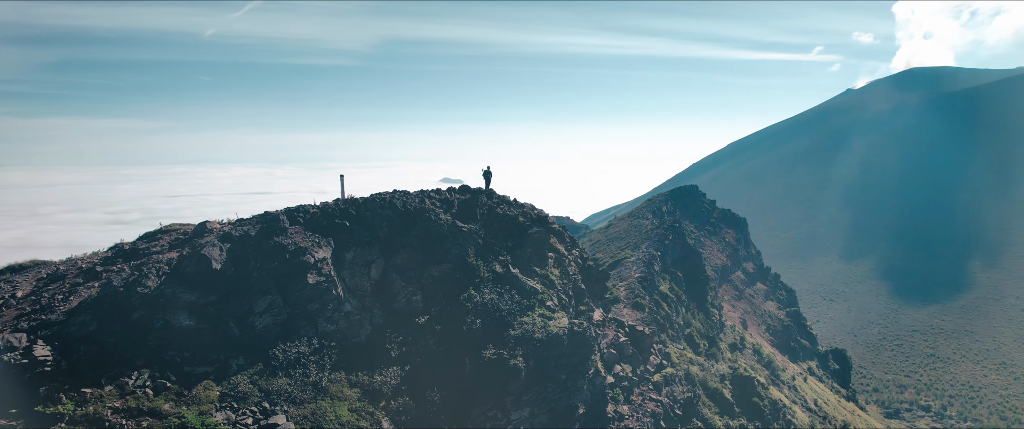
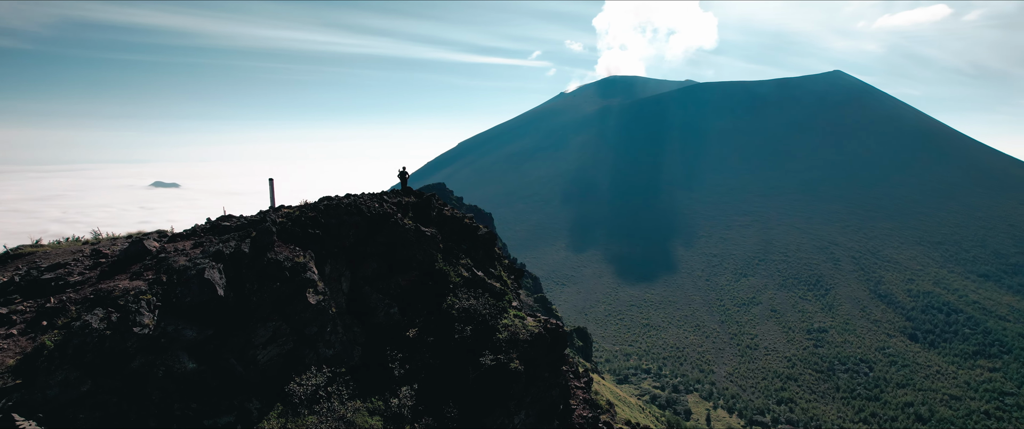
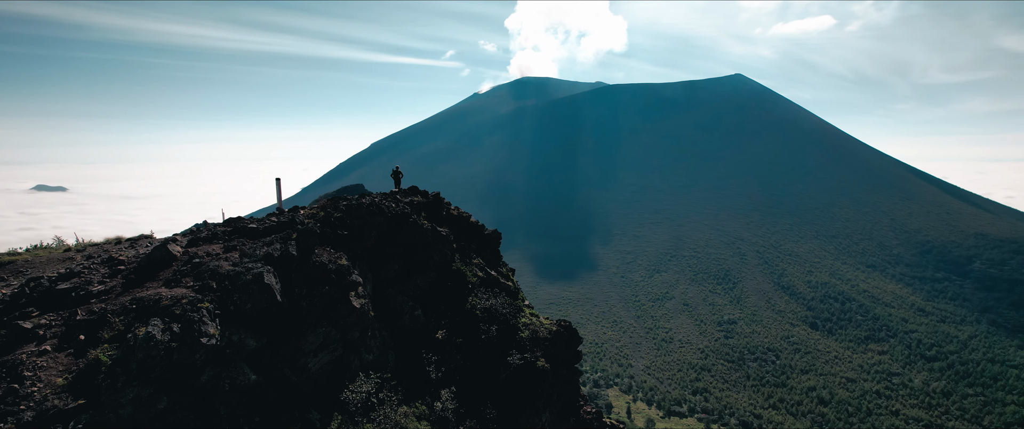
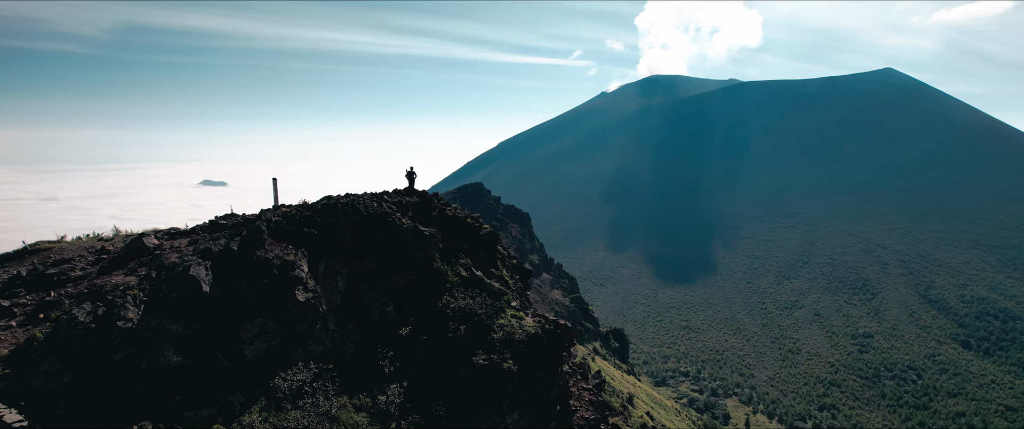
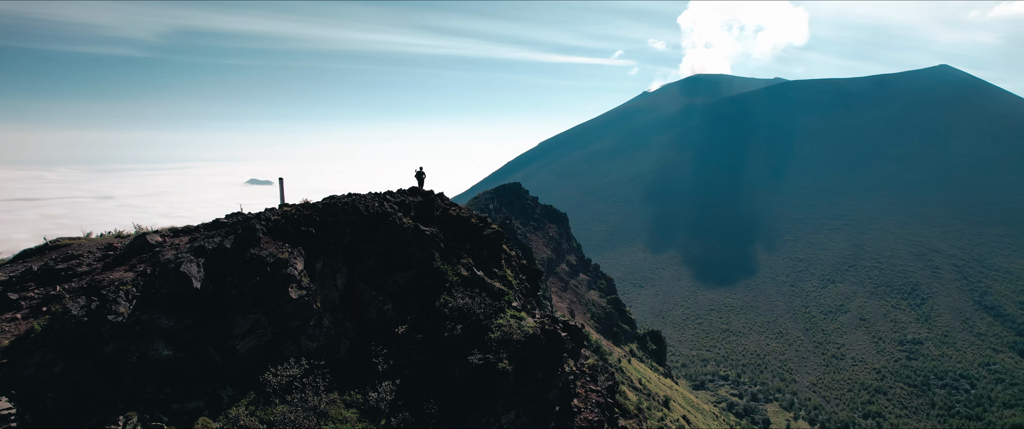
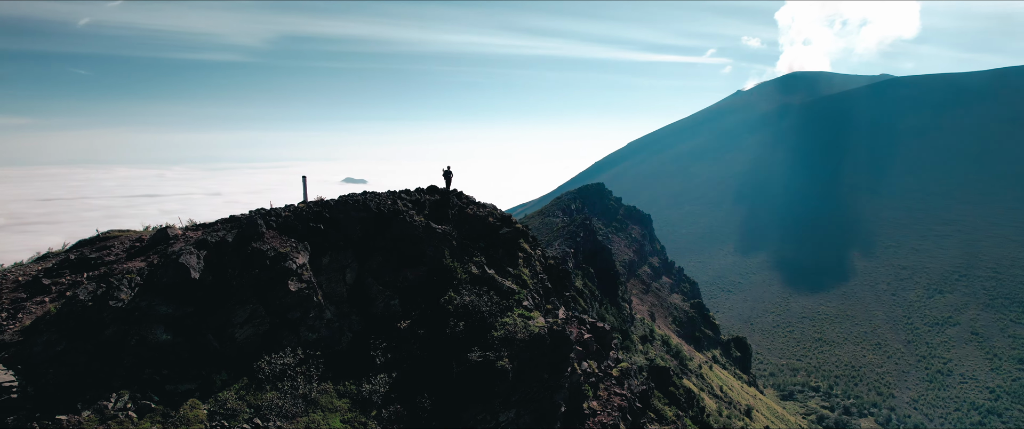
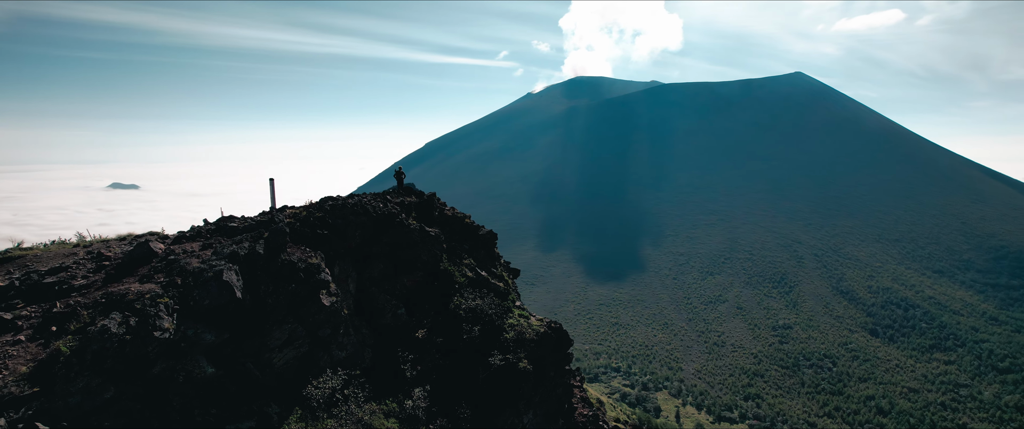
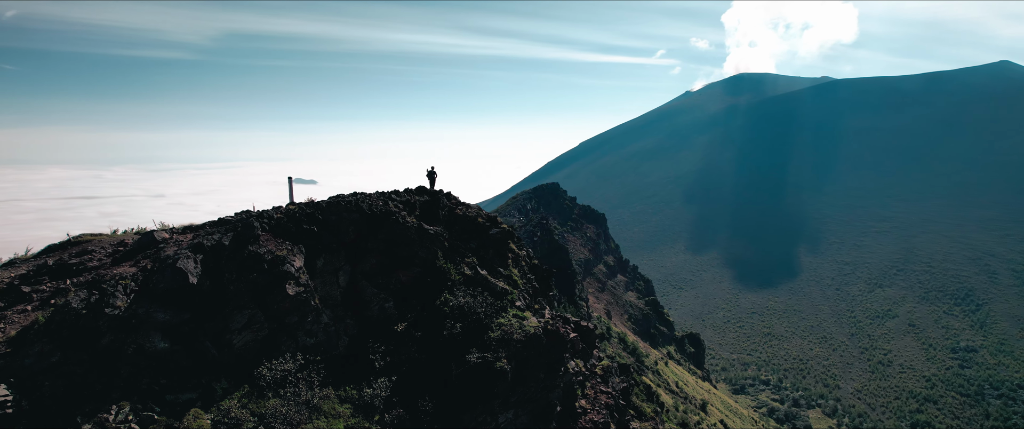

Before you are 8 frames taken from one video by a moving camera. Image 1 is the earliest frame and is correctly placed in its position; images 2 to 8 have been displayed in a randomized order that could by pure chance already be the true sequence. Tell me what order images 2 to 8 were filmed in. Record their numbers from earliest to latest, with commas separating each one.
6, 8, 5, 4, 2, 7, 3
